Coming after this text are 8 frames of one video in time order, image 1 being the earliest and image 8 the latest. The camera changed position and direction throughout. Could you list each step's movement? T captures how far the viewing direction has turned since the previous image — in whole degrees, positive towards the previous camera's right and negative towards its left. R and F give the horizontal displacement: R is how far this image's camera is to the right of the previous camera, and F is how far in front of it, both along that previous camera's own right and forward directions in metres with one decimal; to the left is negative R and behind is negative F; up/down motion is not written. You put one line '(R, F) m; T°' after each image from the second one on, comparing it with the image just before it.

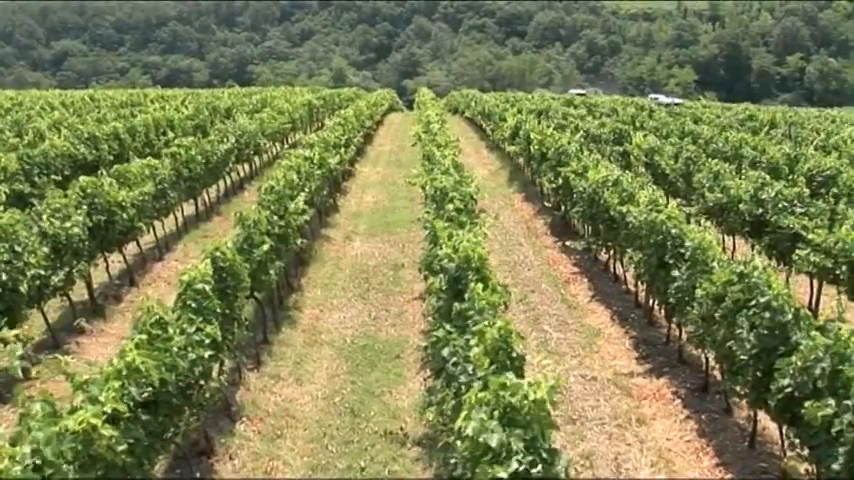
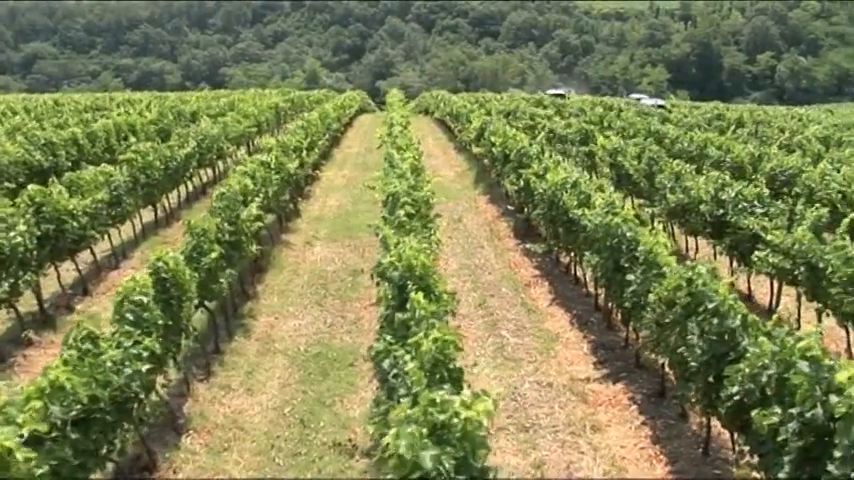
(+0.3, +0.2) m; +1°
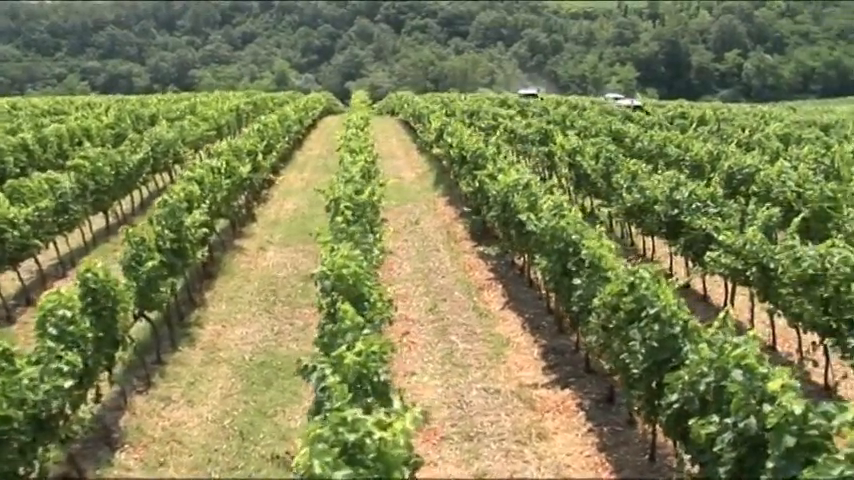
(+0.4, +0.2) m; +1°
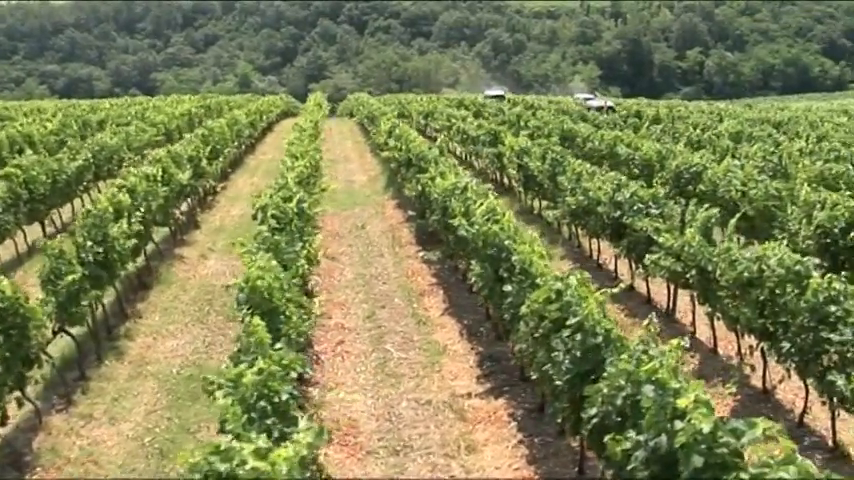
(+0.5, +0.3) m; +2°
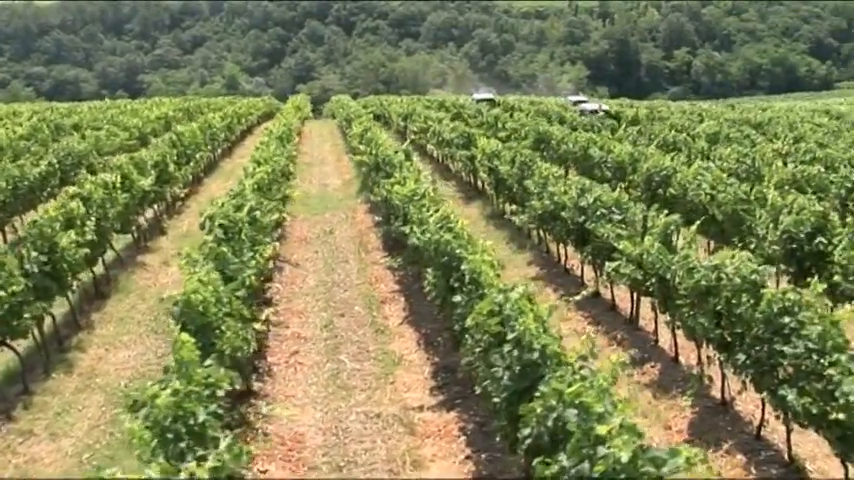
(+0.5, +0.3) m; 0°
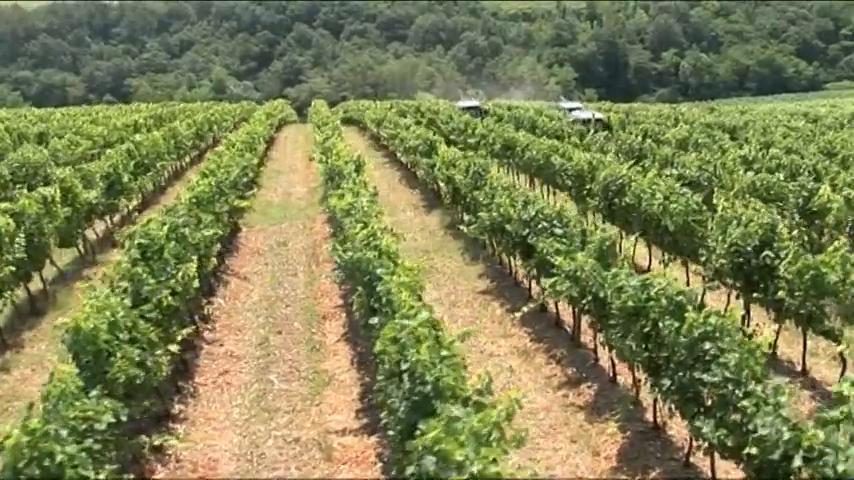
(+0.8, +0.4) m; 0°
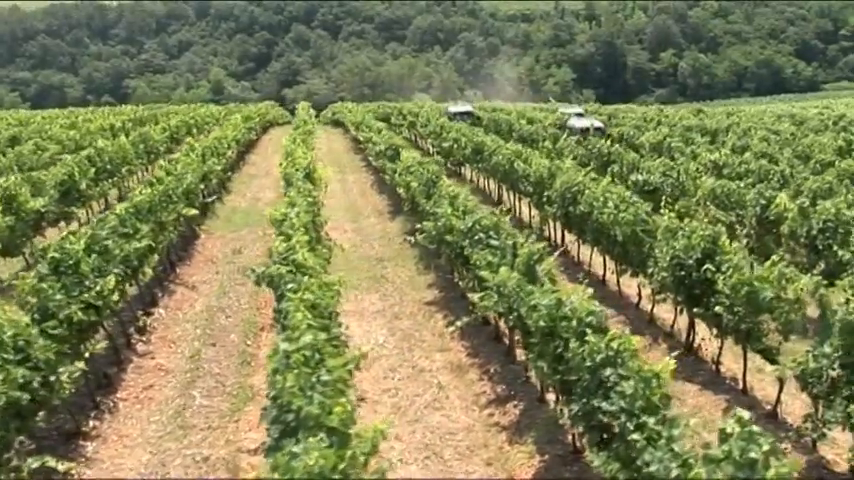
(+1.0, +0.3) m; 0°
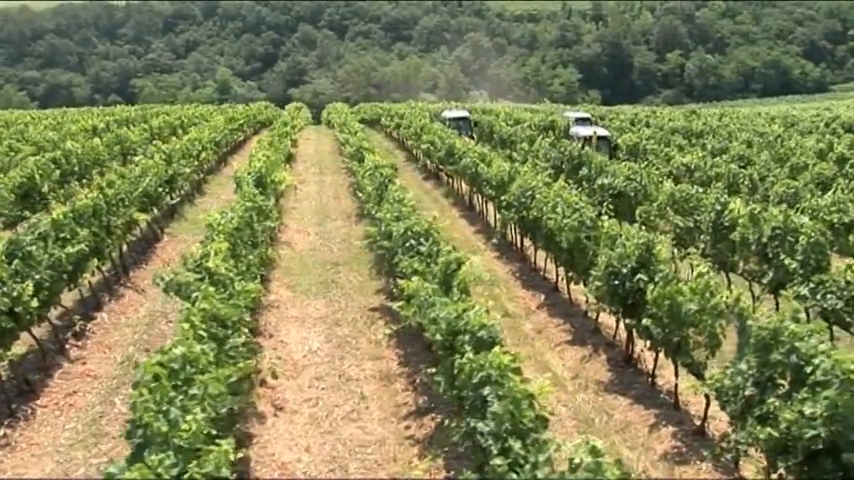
(+1.1, +0.2) m; -1°
